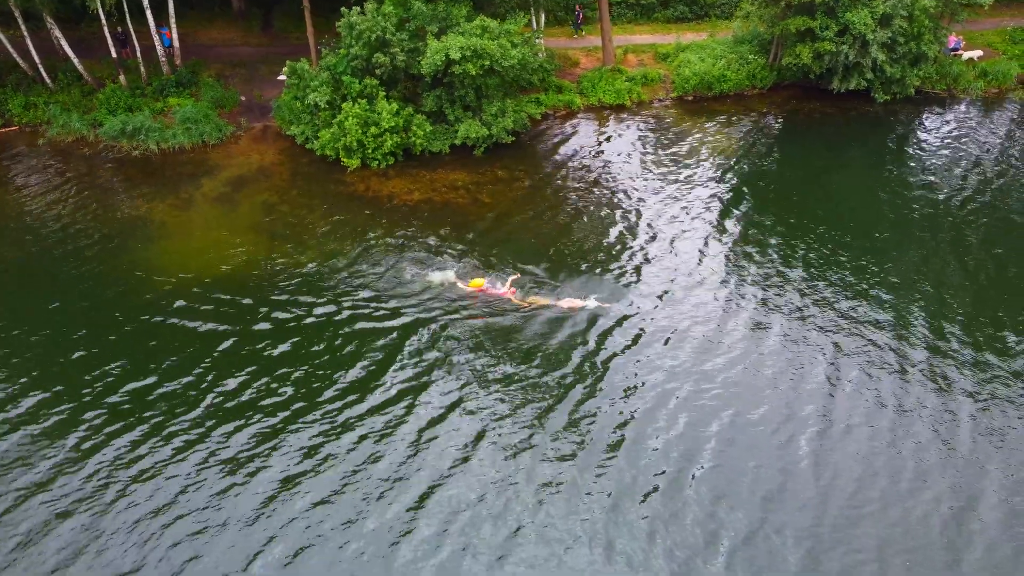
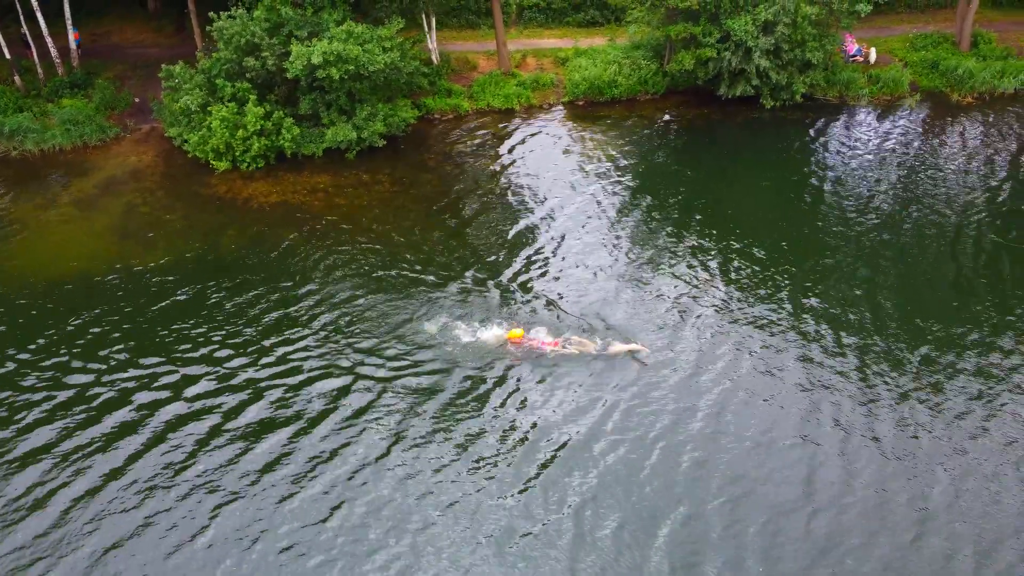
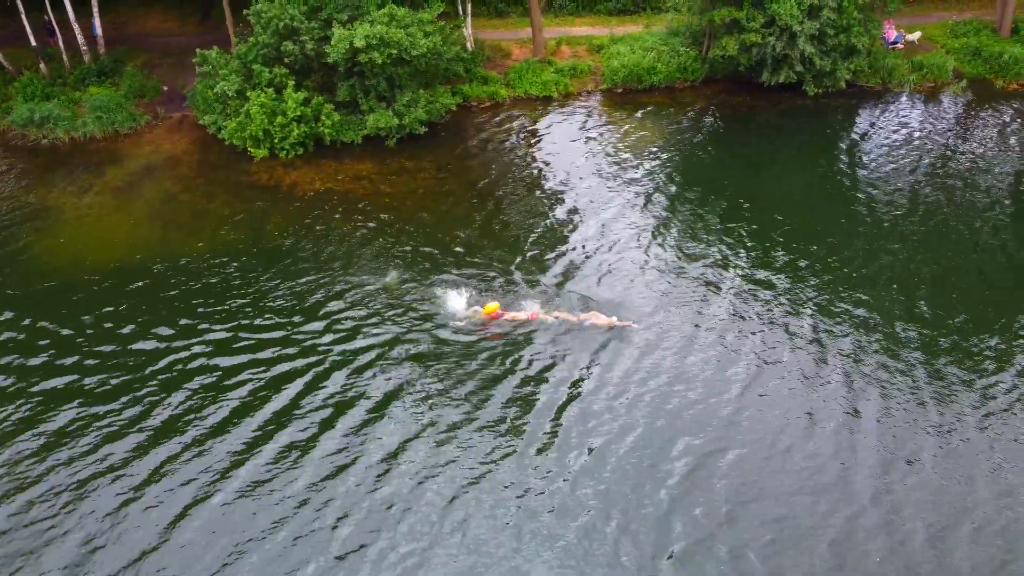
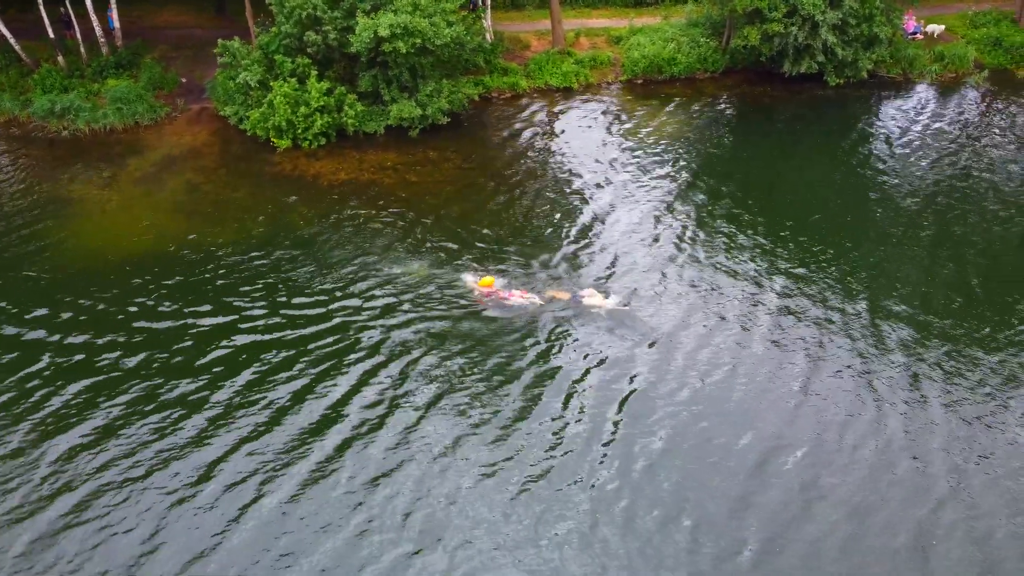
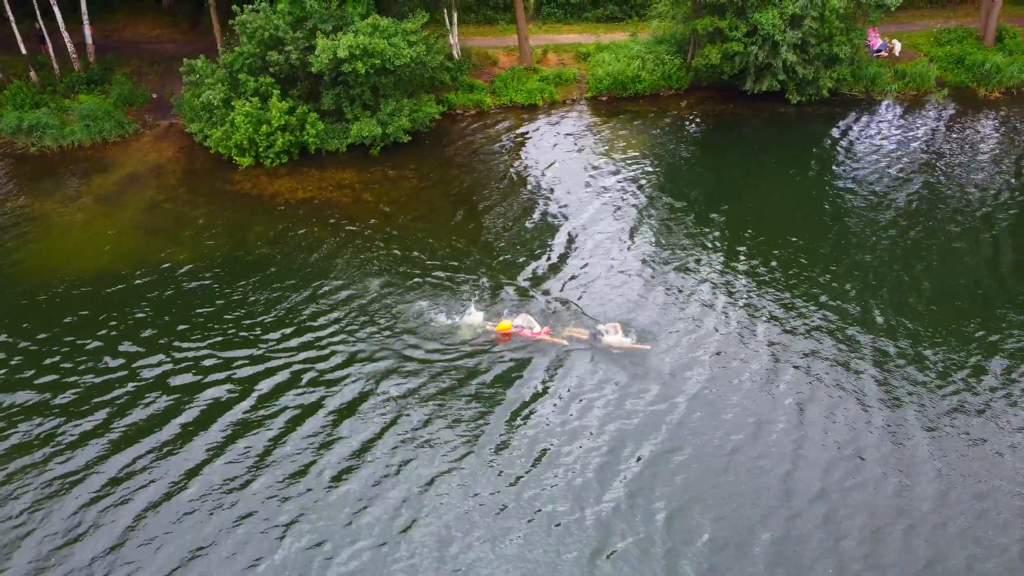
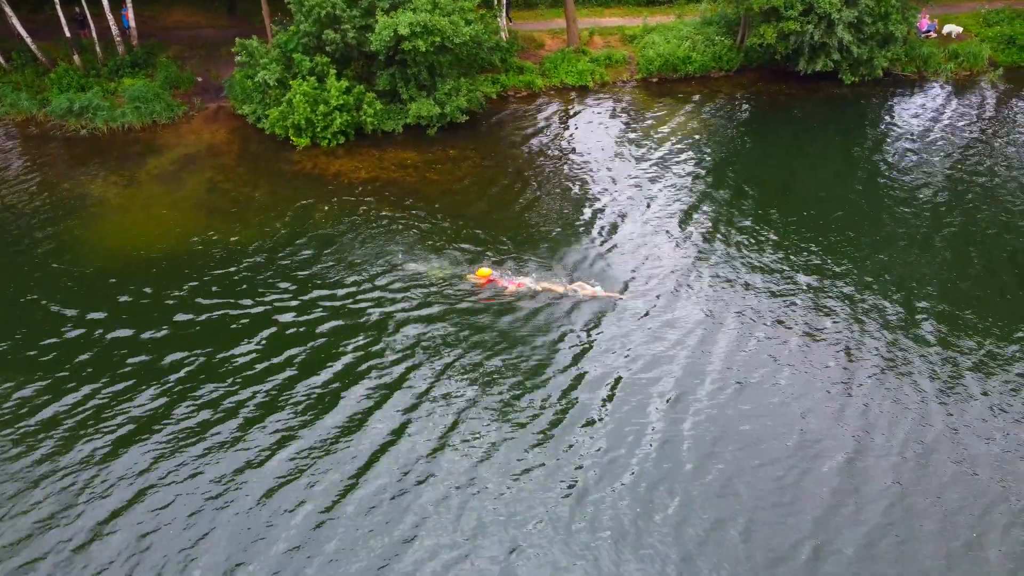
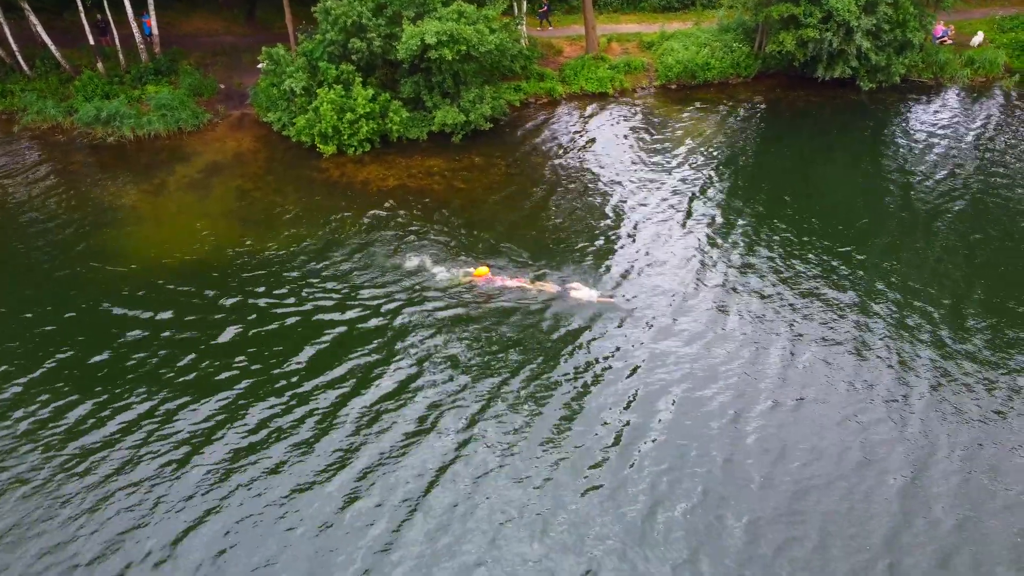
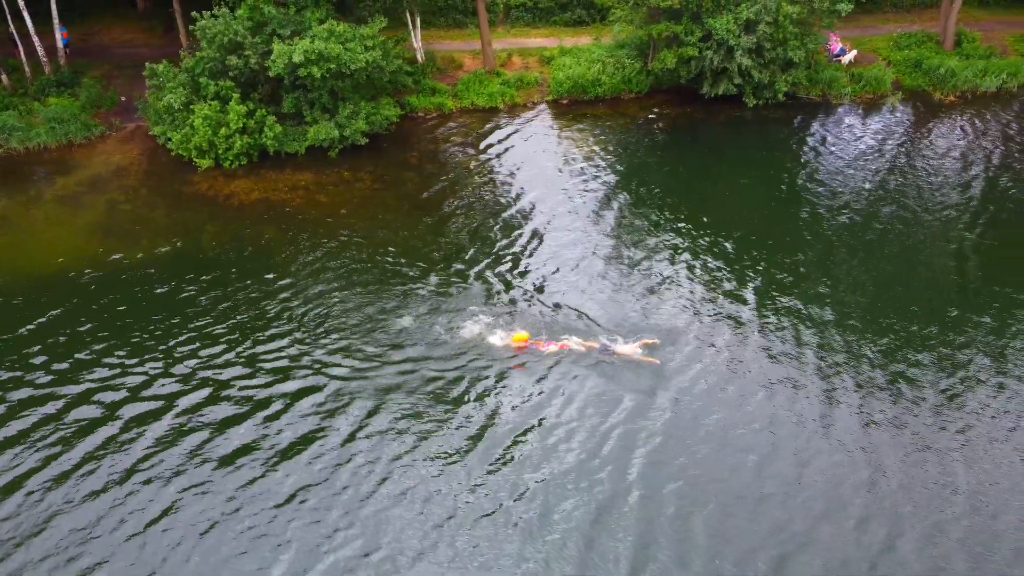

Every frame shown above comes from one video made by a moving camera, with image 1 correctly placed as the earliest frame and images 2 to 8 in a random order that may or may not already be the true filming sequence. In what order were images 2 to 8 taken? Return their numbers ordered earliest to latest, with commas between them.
7, 6, 4, 3, 5, 2, 8
